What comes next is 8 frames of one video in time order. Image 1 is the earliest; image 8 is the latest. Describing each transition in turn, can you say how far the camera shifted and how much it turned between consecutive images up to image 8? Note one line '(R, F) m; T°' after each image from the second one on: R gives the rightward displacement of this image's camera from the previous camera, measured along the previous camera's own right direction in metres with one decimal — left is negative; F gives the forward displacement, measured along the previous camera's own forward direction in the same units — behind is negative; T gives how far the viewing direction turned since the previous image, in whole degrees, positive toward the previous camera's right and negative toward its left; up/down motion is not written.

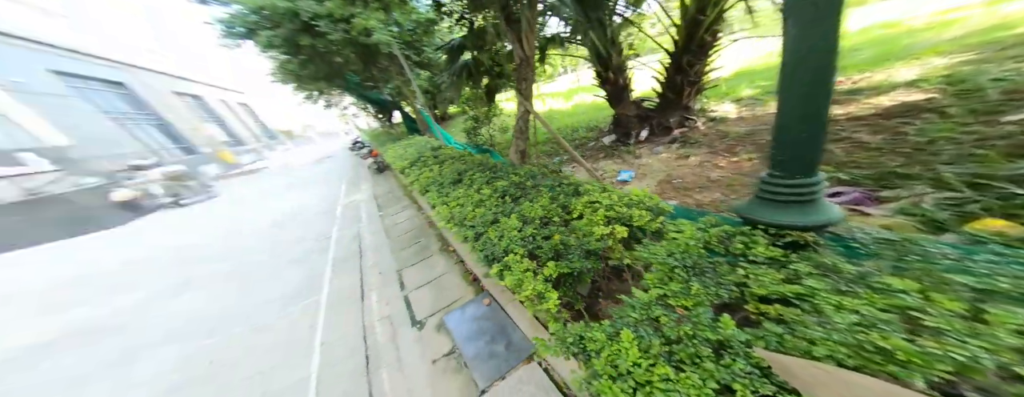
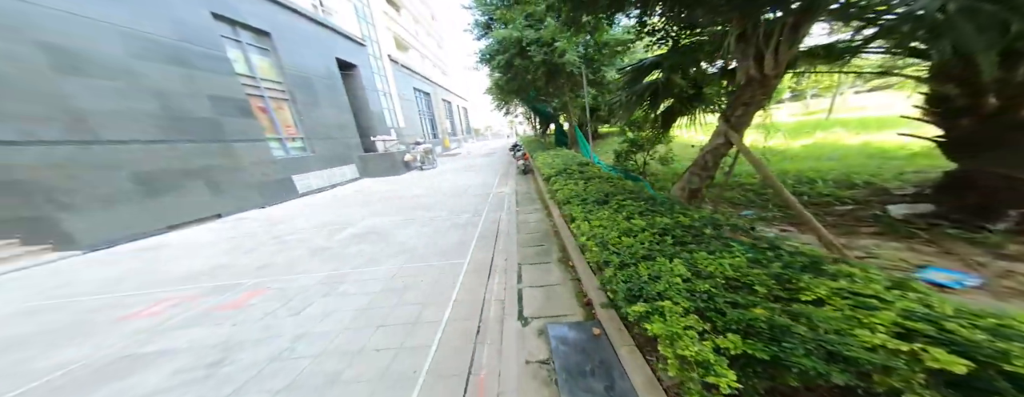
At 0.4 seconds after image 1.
(-0.1, 0.0) m; -25°
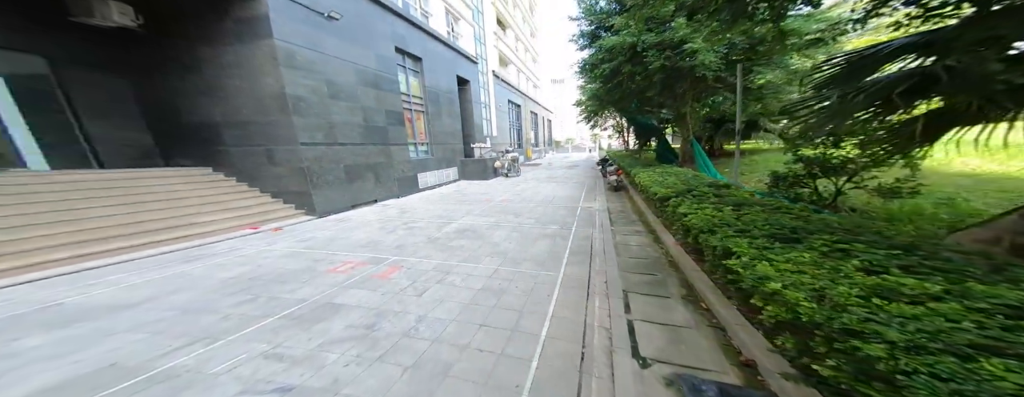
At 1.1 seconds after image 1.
(-0.3, +0.1) m; -14°
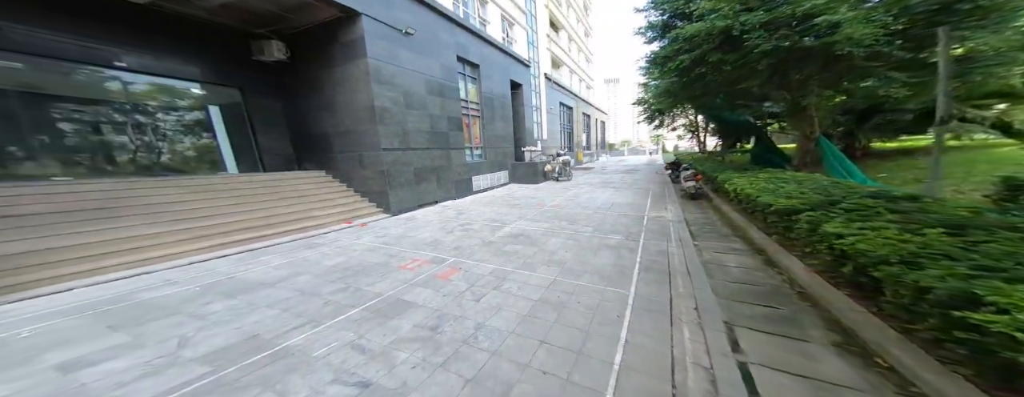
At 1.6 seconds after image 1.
(-0.2, +0.2) m; -9°
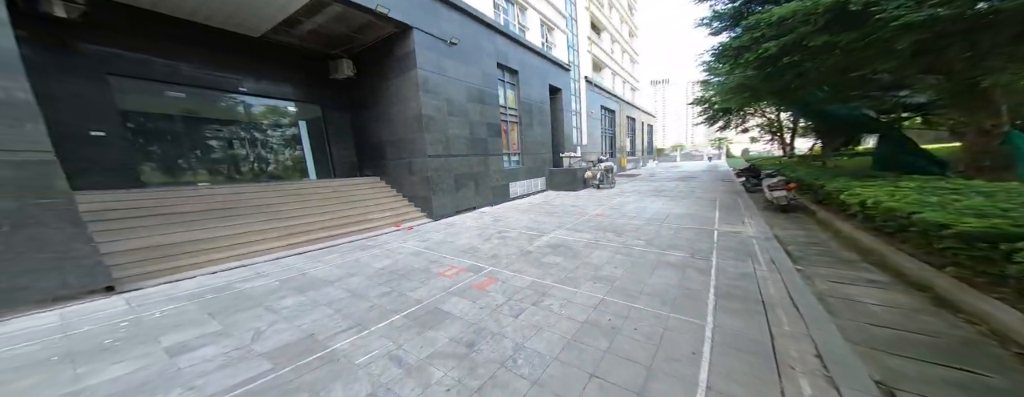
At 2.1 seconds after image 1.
(-0.1, +0.3) m; -7°
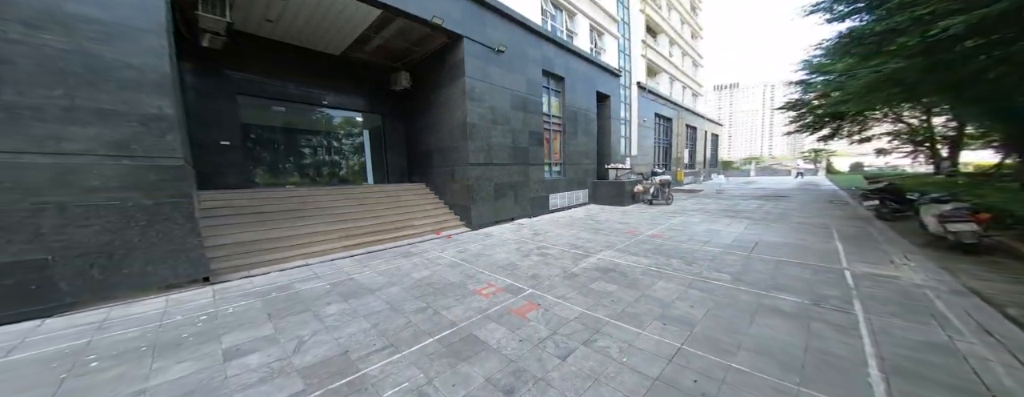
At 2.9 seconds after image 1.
(0.0, +0.5) m; -11°
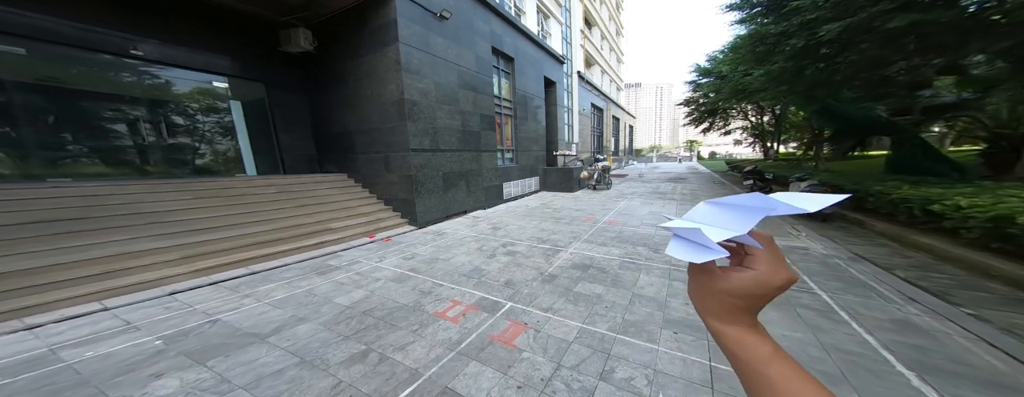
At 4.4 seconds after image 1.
(-0.5, +0.8) m; +15°
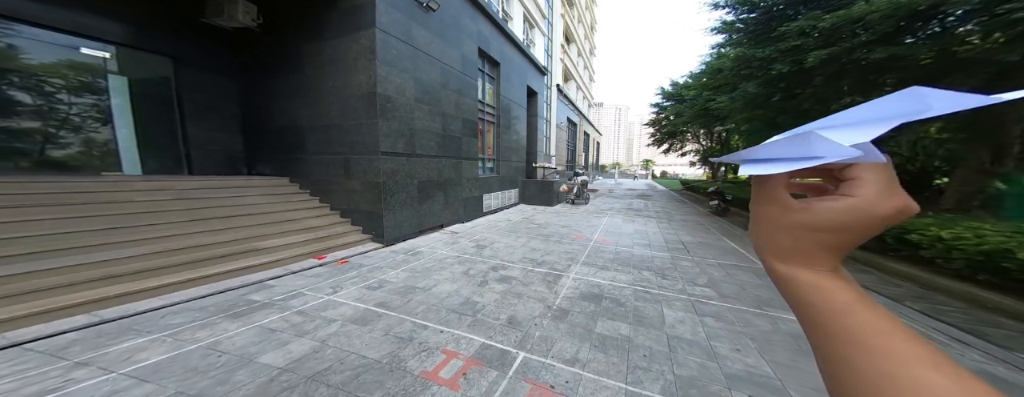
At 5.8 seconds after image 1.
(-0.5, +0.7) m; +8°
